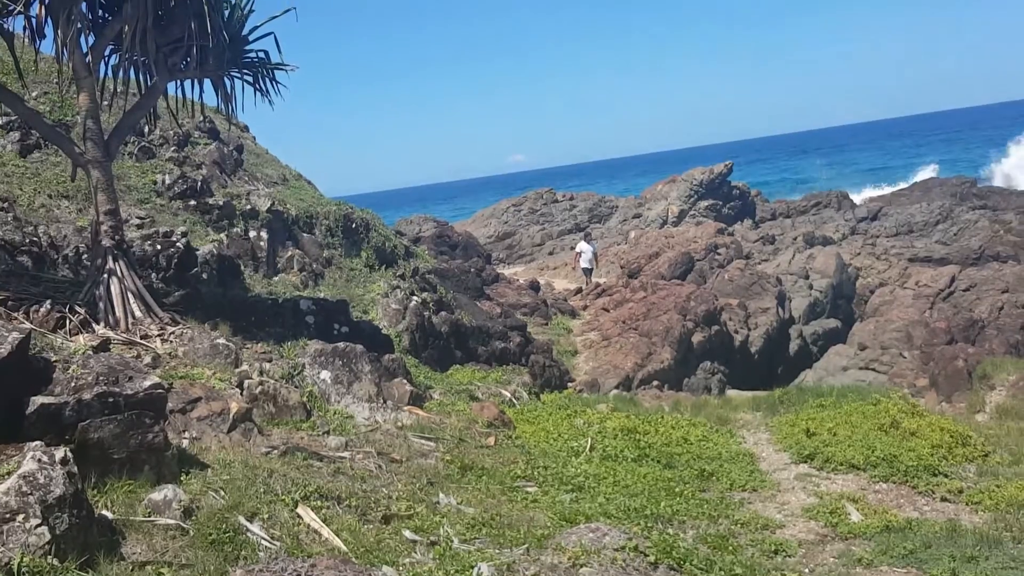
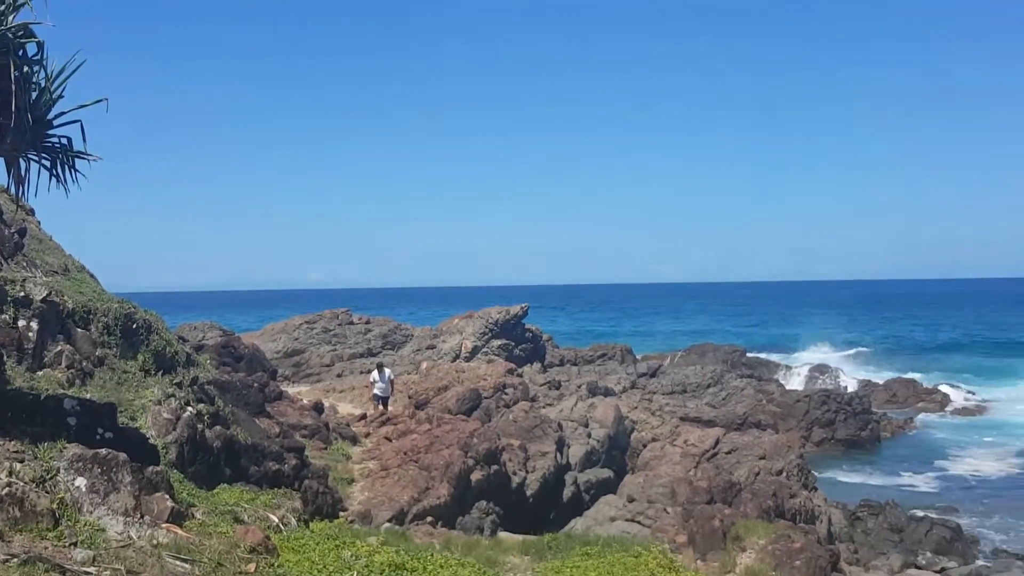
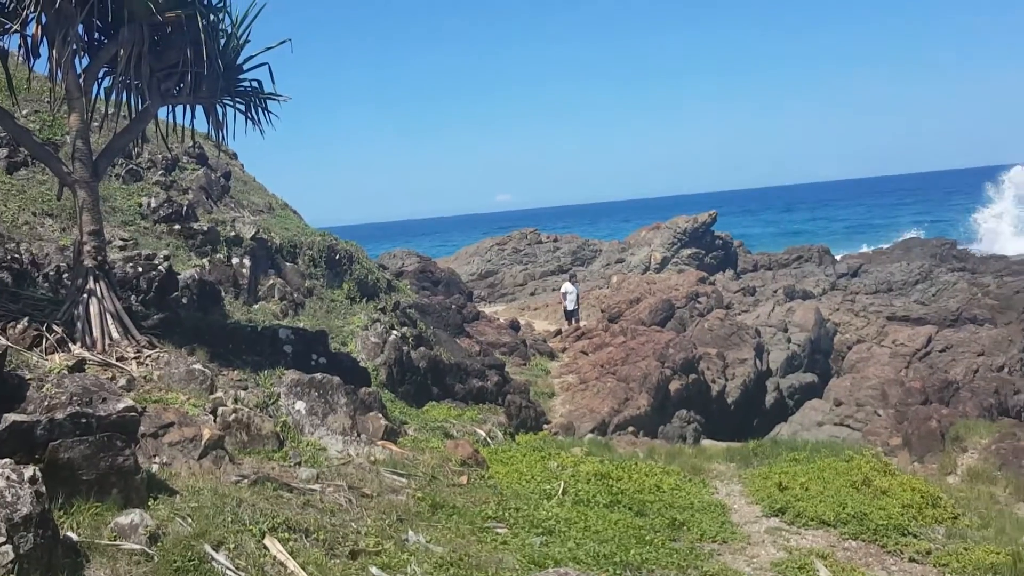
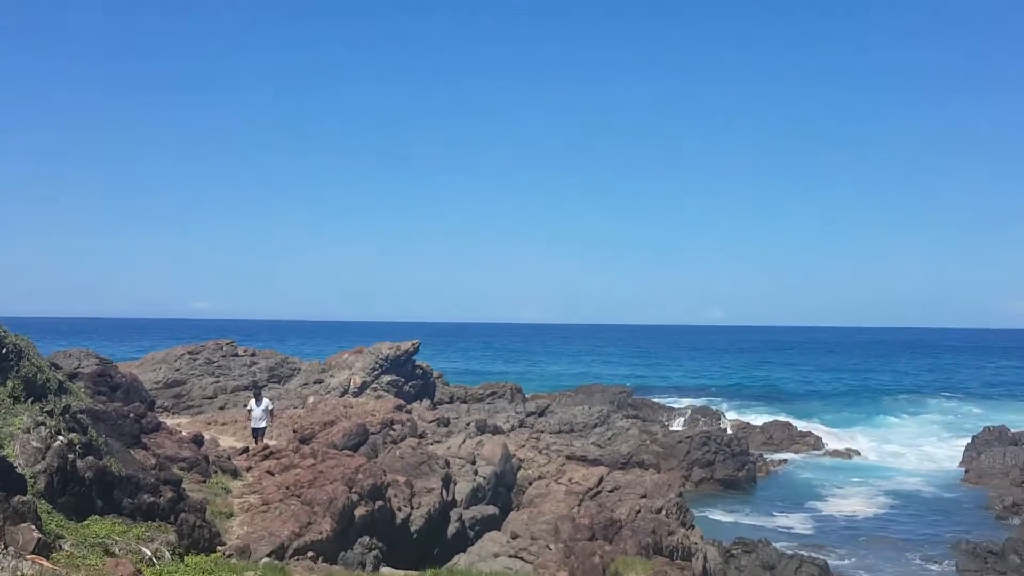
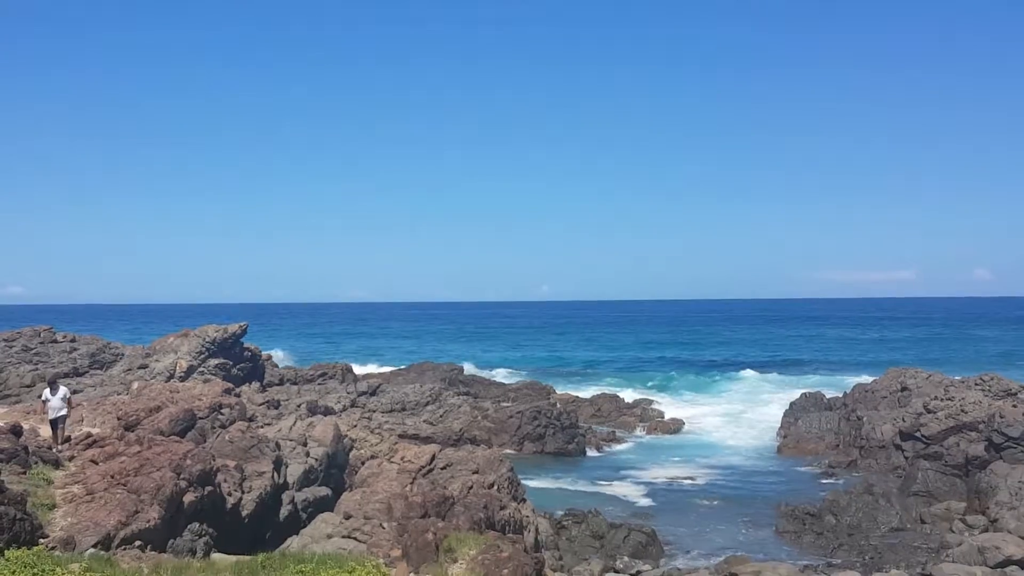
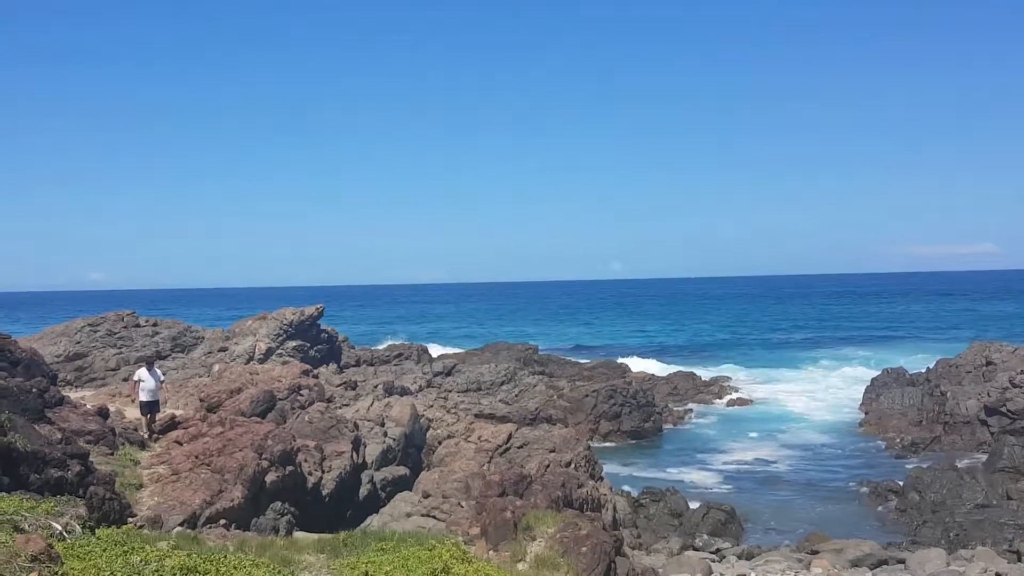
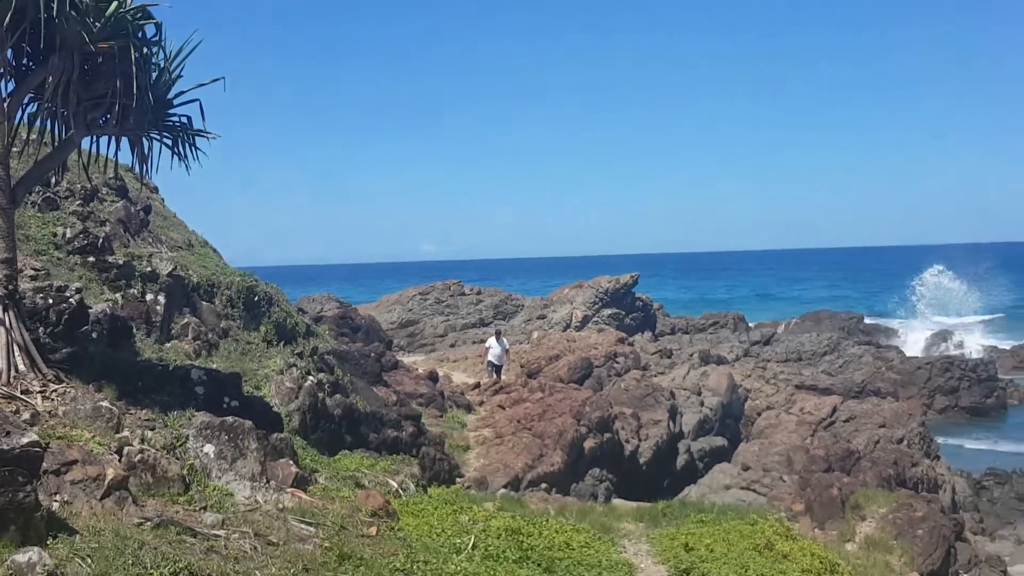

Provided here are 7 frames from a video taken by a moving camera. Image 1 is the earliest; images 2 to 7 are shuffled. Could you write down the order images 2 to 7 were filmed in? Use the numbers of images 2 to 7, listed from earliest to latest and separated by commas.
3, 7, 2, 4, 5, 6
